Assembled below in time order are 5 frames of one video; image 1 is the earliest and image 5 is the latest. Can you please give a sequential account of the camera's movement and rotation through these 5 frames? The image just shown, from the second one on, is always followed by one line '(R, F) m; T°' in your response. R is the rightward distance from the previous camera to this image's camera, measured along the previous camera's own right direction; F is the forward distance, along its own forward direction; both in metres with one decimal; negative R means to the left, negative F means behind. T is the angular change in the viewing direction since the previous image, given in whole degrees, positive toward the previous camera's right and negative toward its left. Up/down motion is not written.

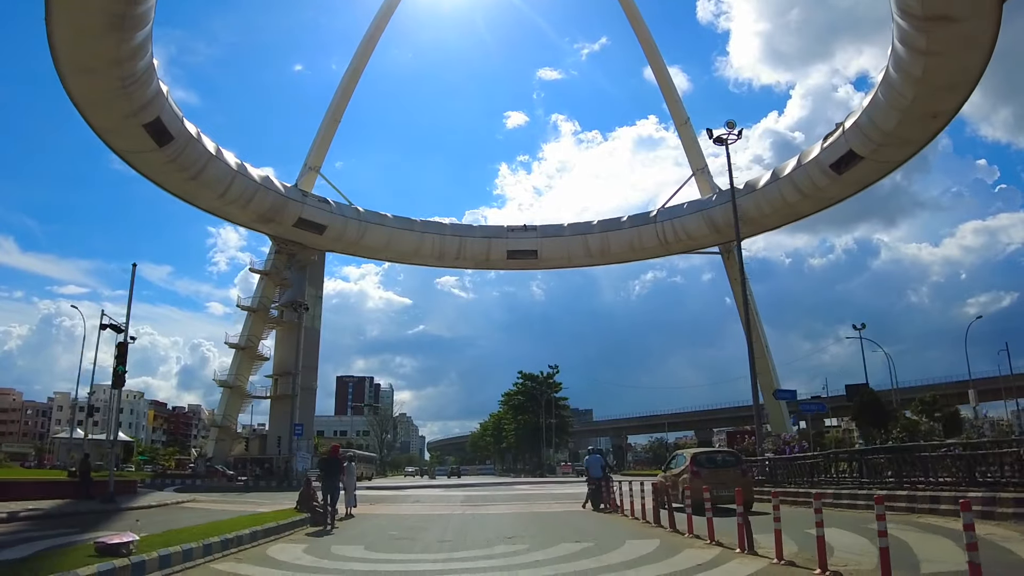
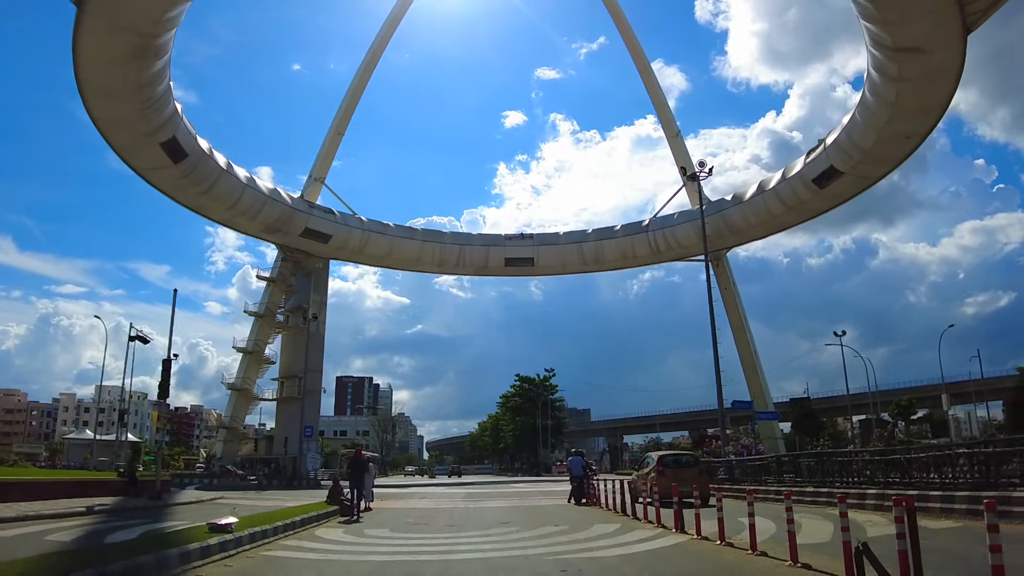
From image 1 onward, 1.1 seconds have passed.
(0.0, -1.5) m; 0°
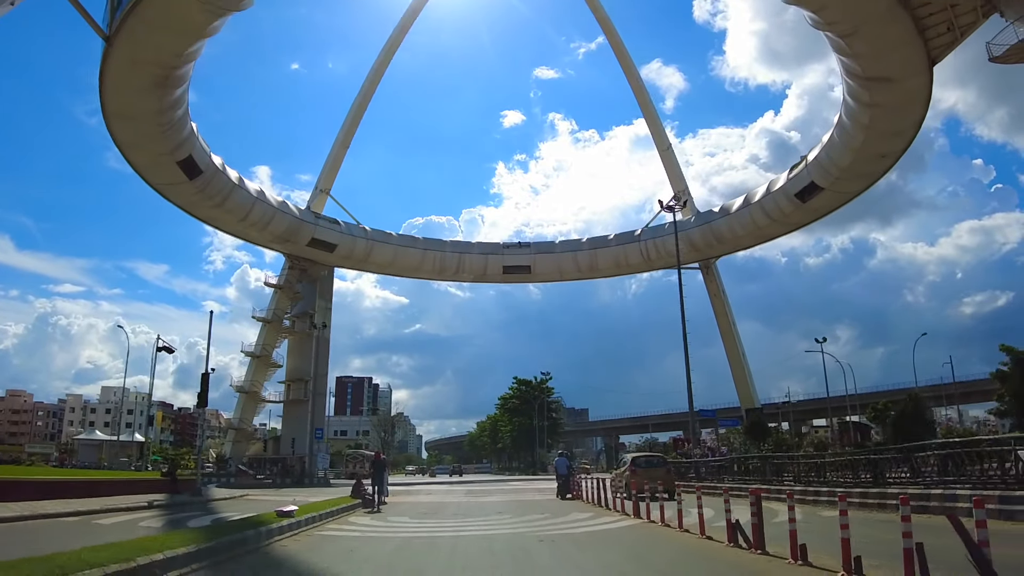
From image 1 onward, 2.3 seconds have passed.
(0.0, -1.7) m; 0°
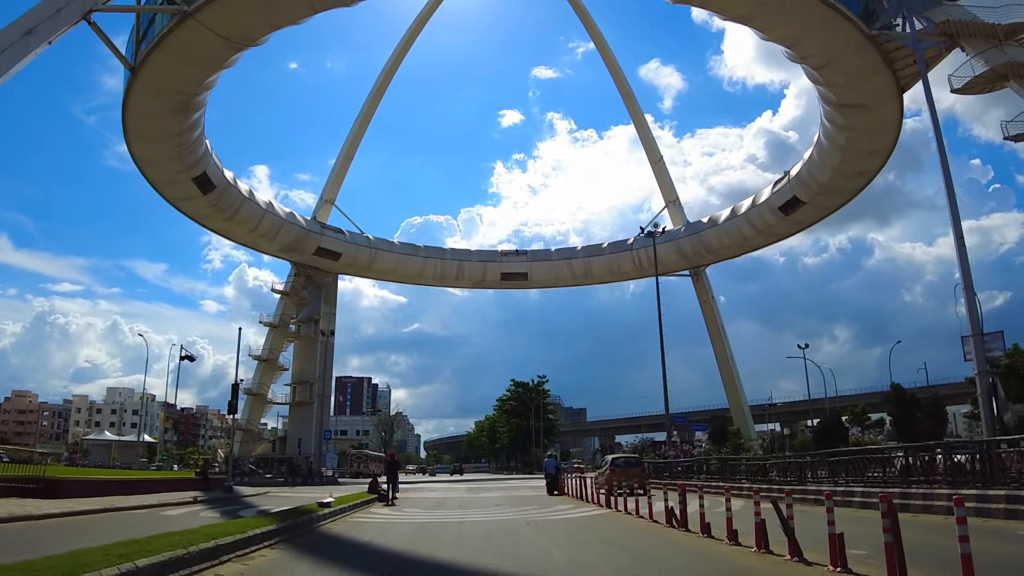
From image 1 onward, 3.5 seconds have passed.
(0.0, -1.7) m; 0°
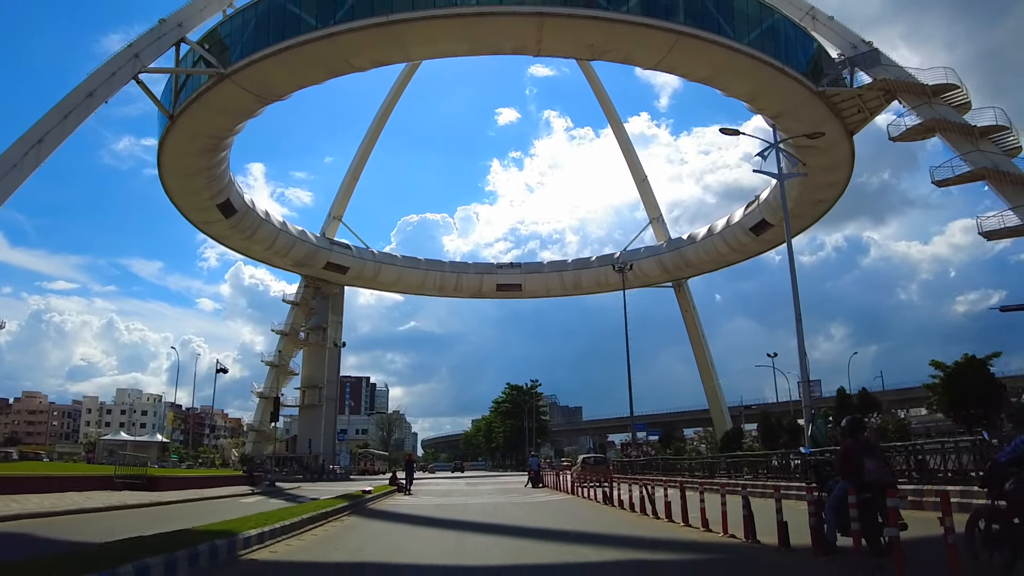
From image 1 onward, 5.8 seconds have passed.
(+0.1, -3.4) m; 0°
